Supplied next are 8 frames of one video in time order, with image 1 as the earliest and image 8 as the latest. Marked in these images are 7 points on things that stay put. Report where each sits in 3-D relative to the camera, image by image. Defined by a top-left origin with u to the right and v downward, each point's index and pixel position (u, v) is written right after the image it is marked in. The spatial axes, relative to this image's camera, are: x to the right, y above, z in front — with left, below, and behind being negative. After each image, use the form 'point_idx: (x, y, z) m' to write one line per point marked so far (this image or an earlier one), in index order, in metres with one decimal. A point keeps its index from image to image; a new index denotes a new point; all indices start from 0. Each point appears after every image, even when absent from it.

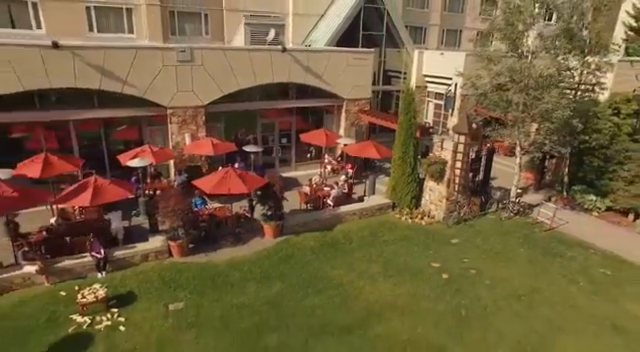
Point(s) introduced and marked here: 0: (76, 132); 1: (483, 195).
0: (-9.3, +1.6, +15.5) m
1: (+6.7, -0.7, +16.9) m
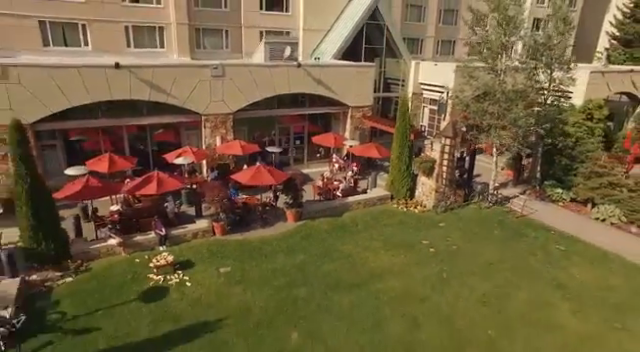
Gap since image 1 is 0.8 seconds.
0: (-8.8, +1.8, +18.7) m
1: (+7.1, -0.6, +20.1) m
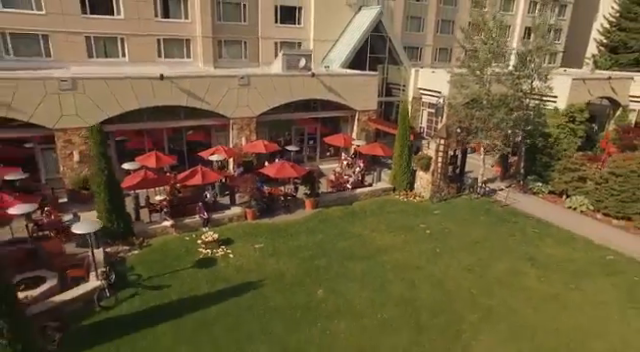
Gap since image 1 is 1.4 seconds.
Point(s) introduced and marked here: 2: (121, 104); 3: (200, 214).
0: (-8.2, +2.1, +21.8) m
1: (+7.8, -0.3, +23.1) m
2: (-9.5, +3.4, +19.5) m
3: (-5.0, -1.7, +17.3) m
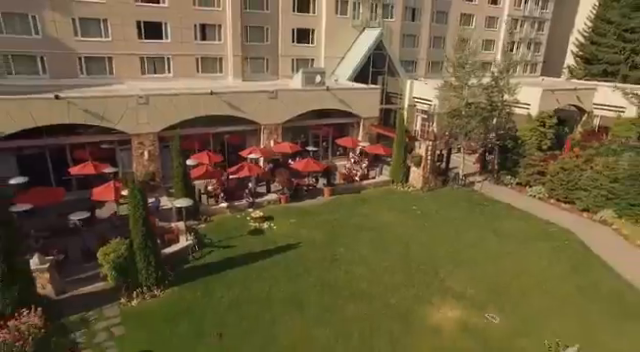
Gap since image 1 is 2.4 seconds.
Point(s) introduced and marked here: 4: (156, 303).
0: (-7.2, +2.4, +27.3) m
1: (+8.7, +0.1, +28.8) m
2: (-8.6, +3.7, +25.1) m
3: (-4.0, -1.3, +22.9) m
4: (-5.8, -4.4, +14.7) m
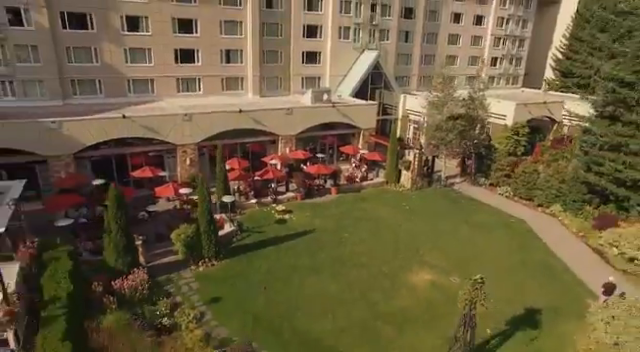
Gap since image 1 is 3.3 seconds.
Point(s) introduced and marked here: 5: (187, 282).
0: (-6.6, +2.3, +33.3) m
1: (+9.3, -0.1, +34.8) m
2: (-8.0, +3.6, +31.1) m
3: (-3.4, -1.5, +28.9) m
4: (-5.2, -4.5, +20.7) m
5: (-6.2, -4.9, +19.4) m
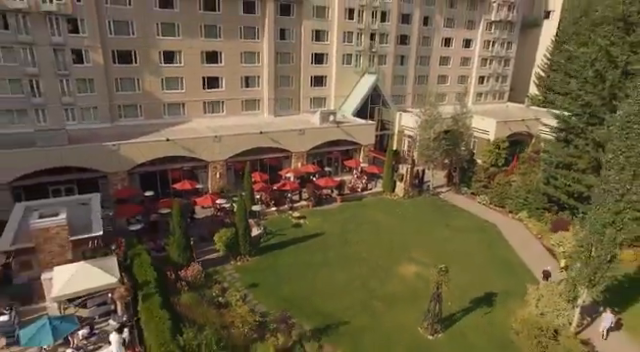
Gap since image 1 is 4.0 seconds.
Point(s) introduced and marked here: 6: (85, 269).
0: (-5.9, +1.3, +39.4) m
1: (+10.0, -1.1, +40.8) m
2: (-7.3, +2.6, +37.1) m
3: (-2.8, -2.5, +35.0) m
4: (-4.5, -5.5, +26.7) m
5: (-5.5, -5.9, +25.4) m
6: (-11.5, -4.6, +19.8) m
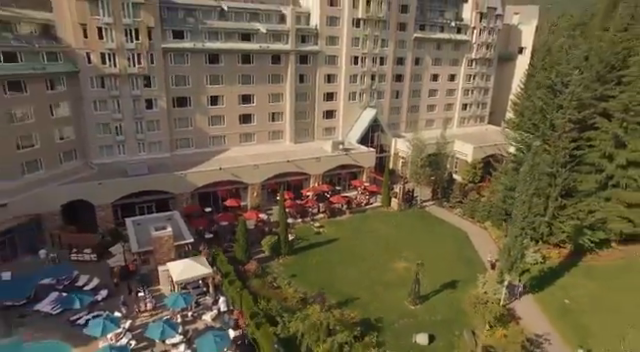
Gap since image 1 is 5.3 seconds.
0: (-4.4, -0.9, +50.5) m
1: (+11.5, -3.2, +52.0) m
2: (-5.7, +0.5, +48.2) m
3: (-1.2, -4.6, +46.1) m
4: (-2.9, -7.6, +37.8) m
5: (-3.9, -8.0, +36.5) m
6: (-9.9, -6.7, +30.9) m
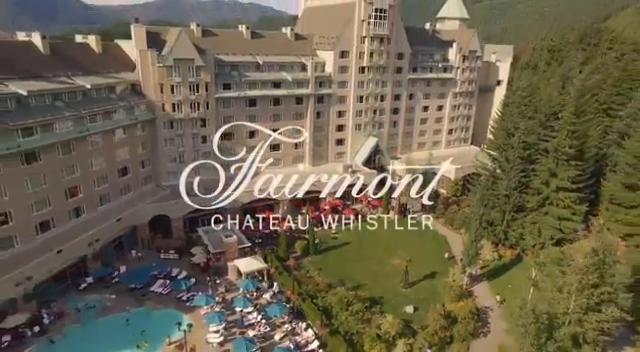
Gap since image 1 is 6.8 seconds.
0: (-2.2, -3.5, +64.7) m
1: (+13.7, -5.9, +66.2) m
2: (-3.6, -2.2, +62.4) m
3: (+1.0, -7.3, +60.3) m
4: (-0.7, -10.3, +52.0) m
5: (-1.7, -10.7, +50.7) m
6: (-7.6, -9.3, +45.0) m
